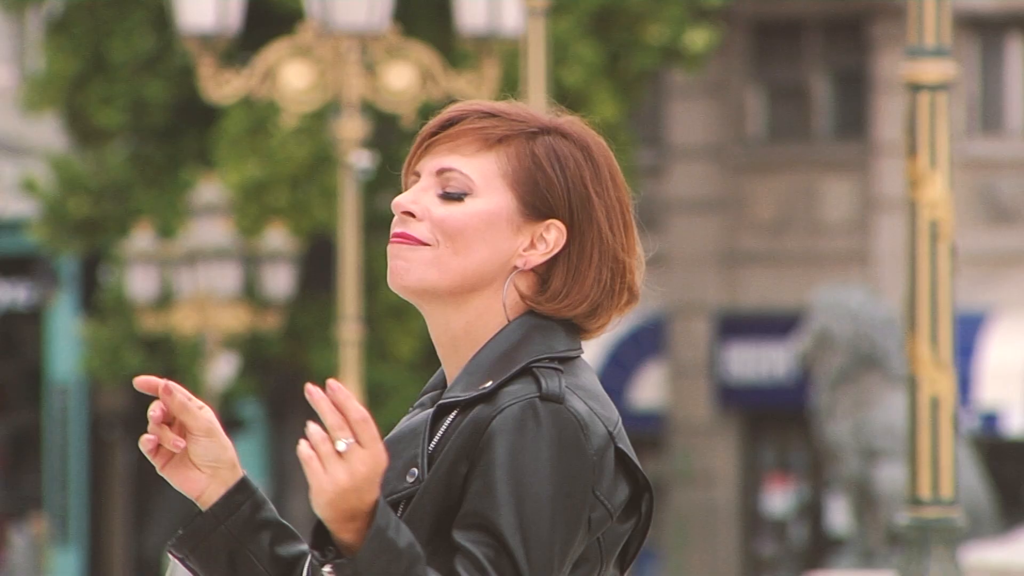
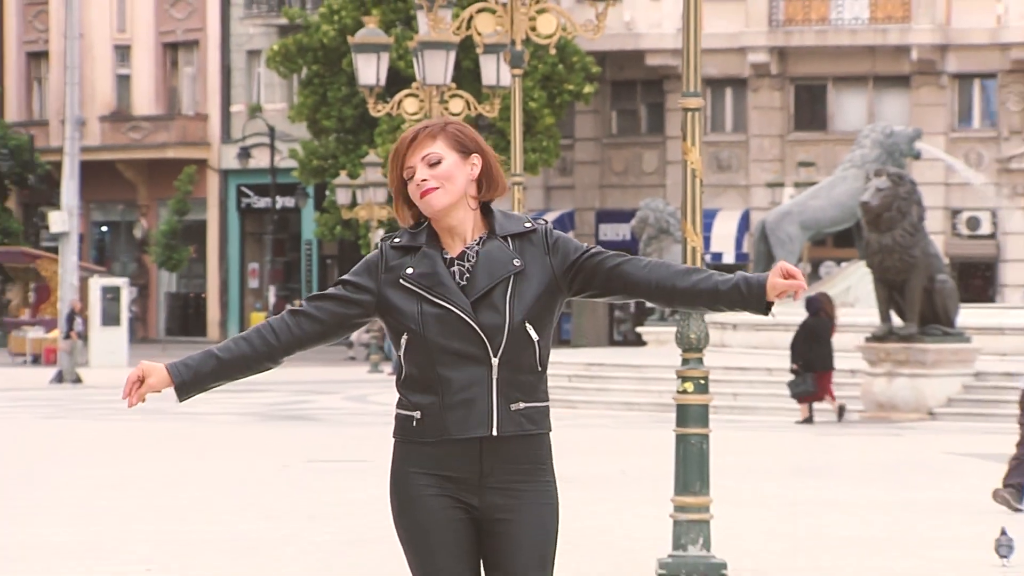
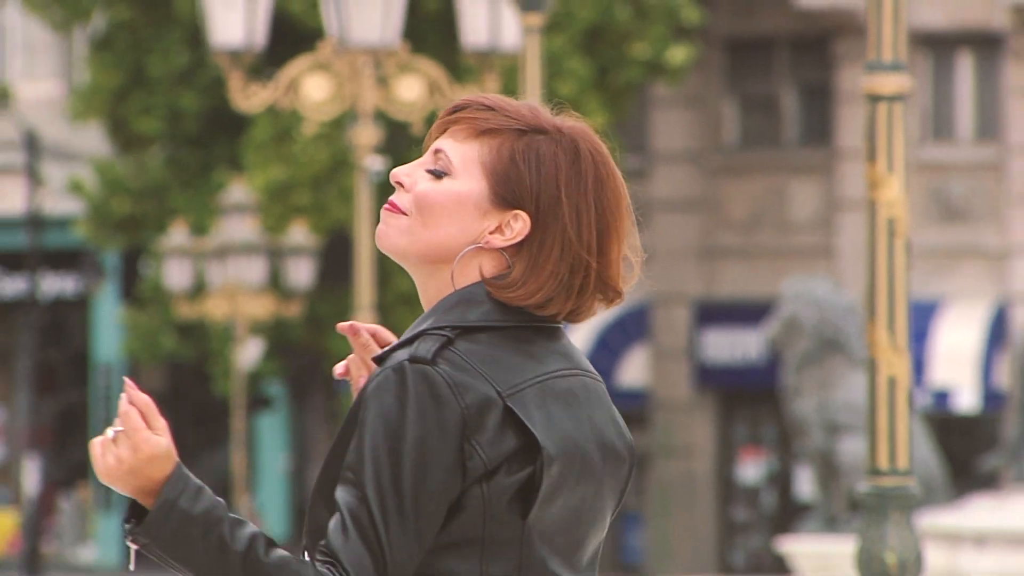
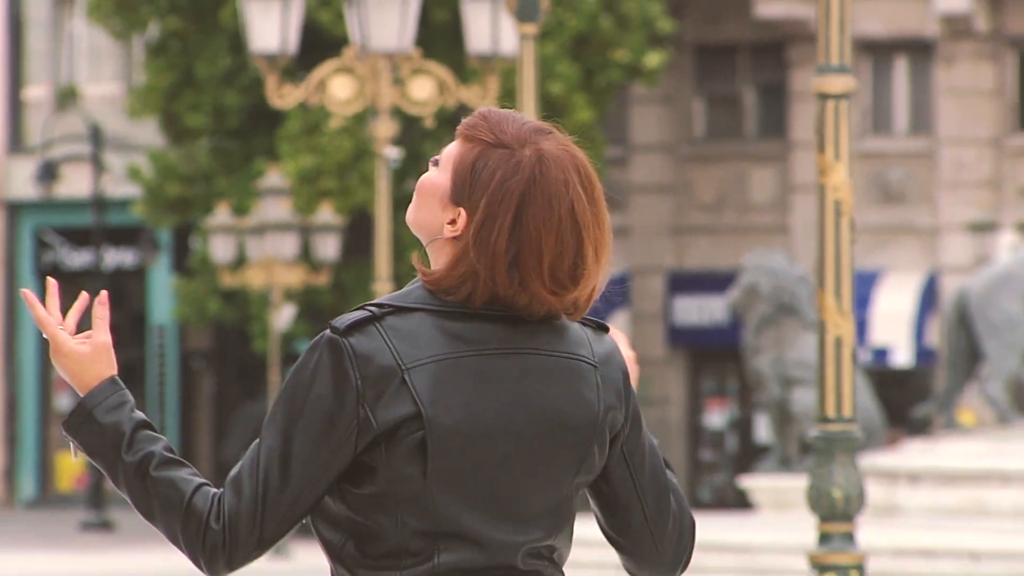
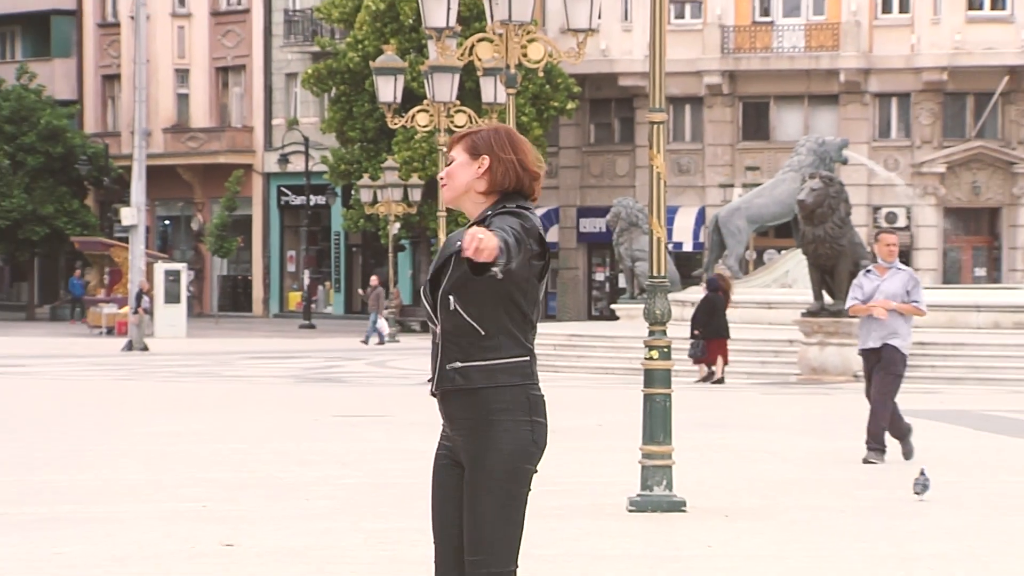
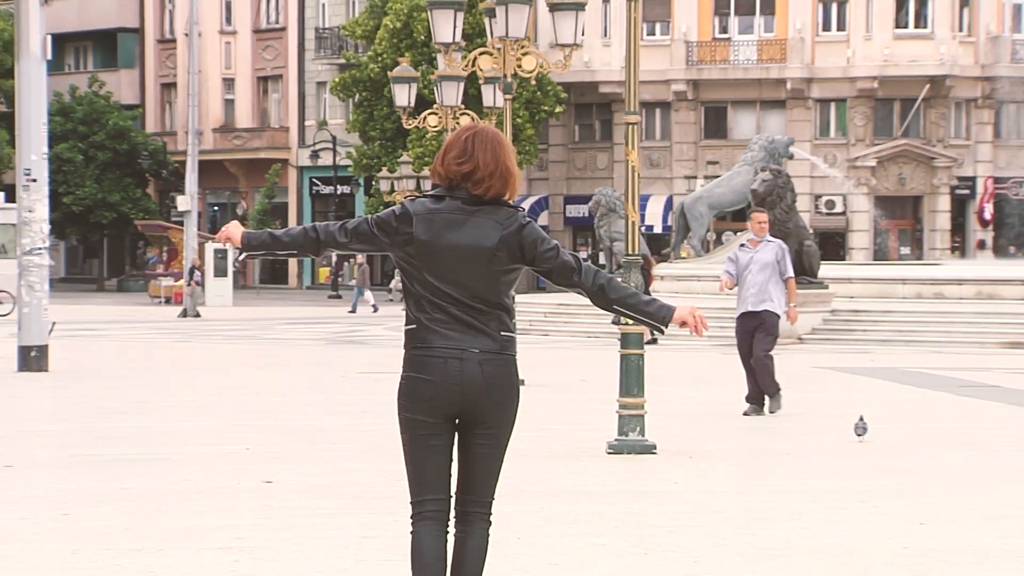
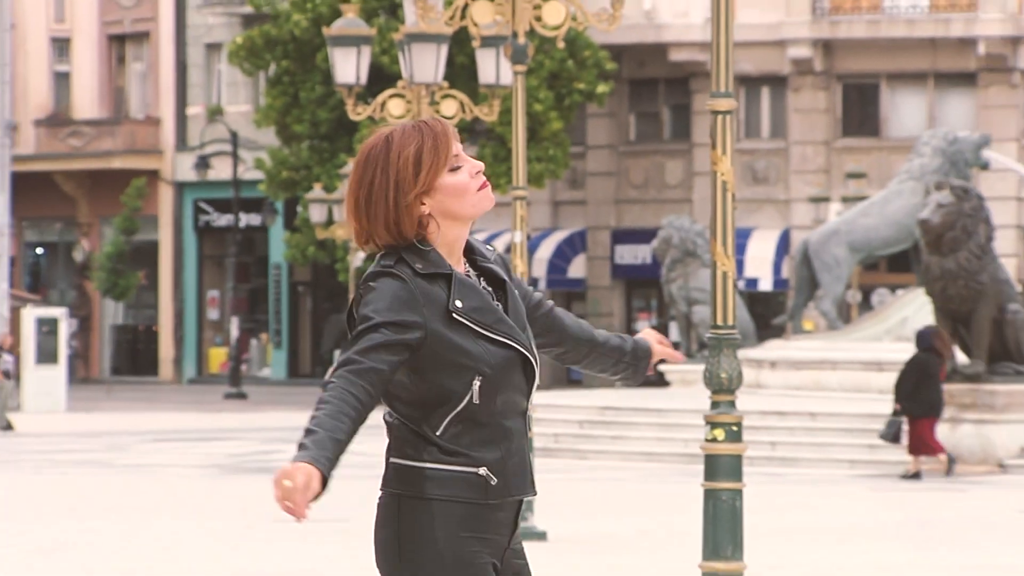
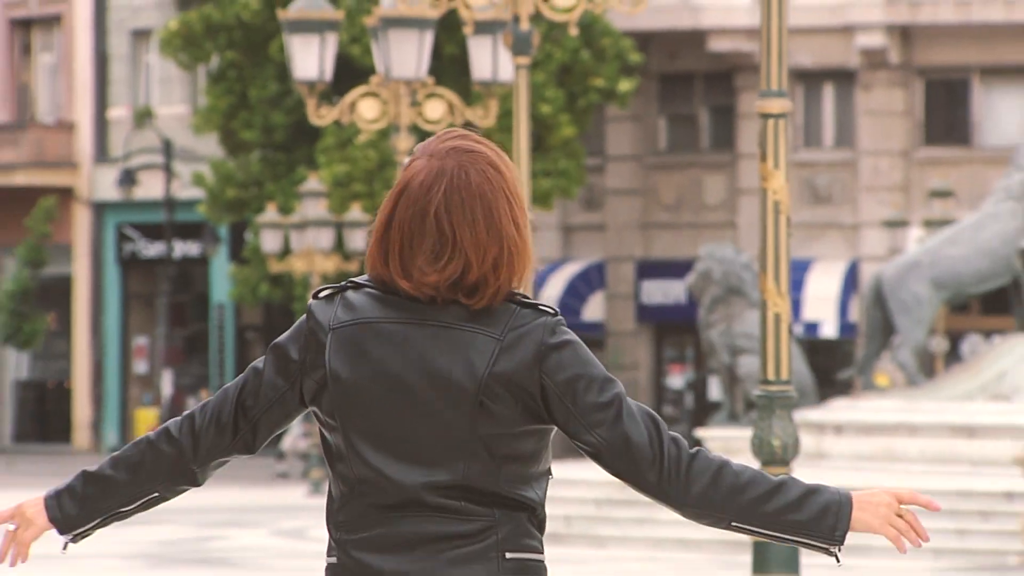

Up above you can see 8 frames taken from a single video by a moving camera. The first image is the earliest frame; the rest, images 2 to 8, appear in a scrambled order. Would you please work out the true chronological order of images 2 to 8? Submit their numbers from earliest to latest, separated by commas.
3, 4, 8, 7, 2, 5, 6
